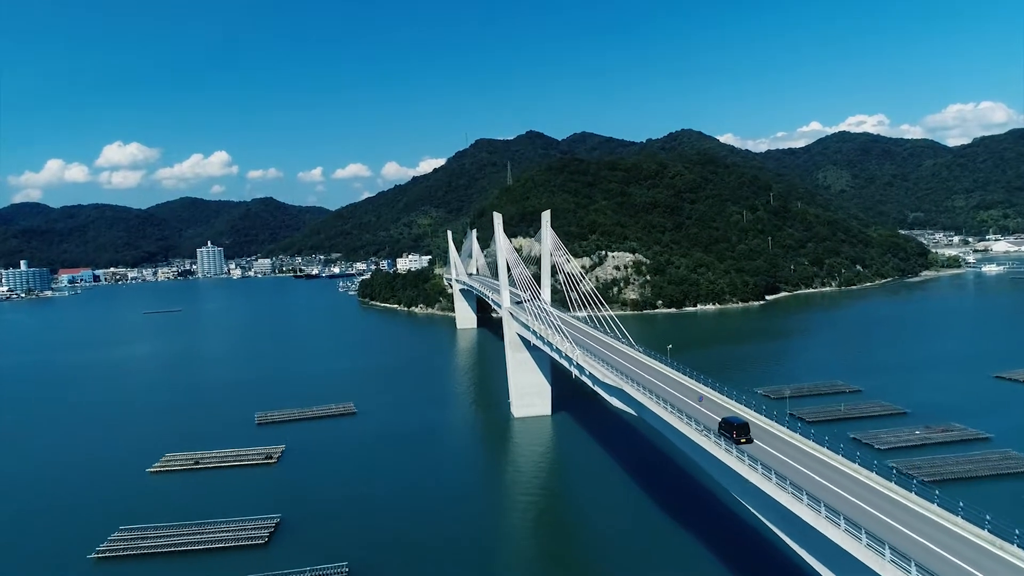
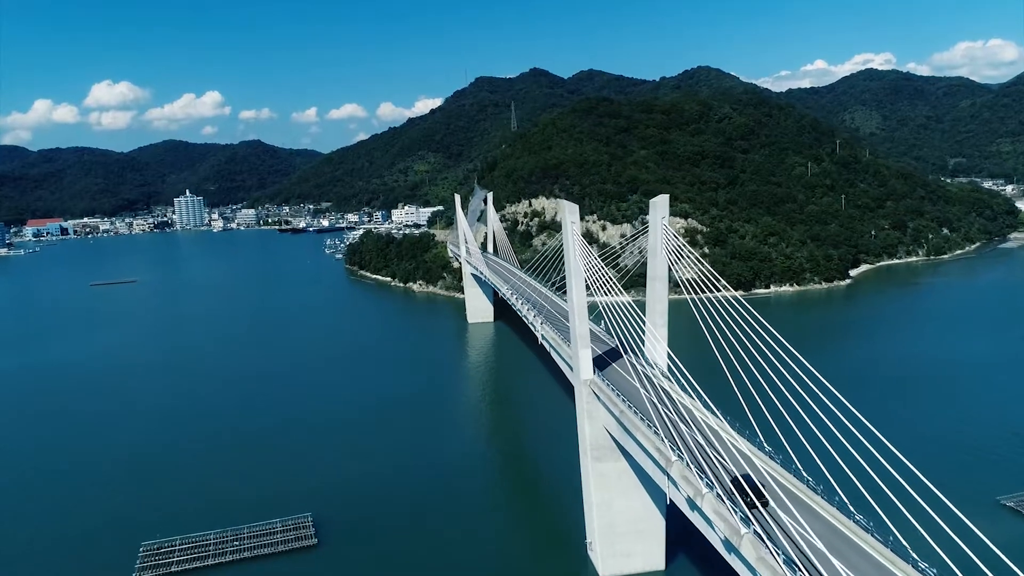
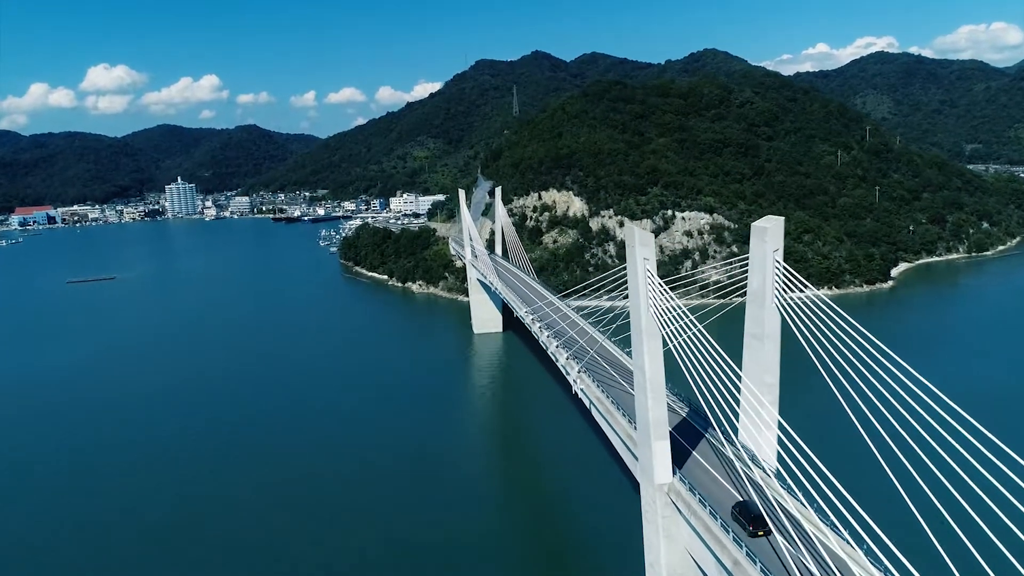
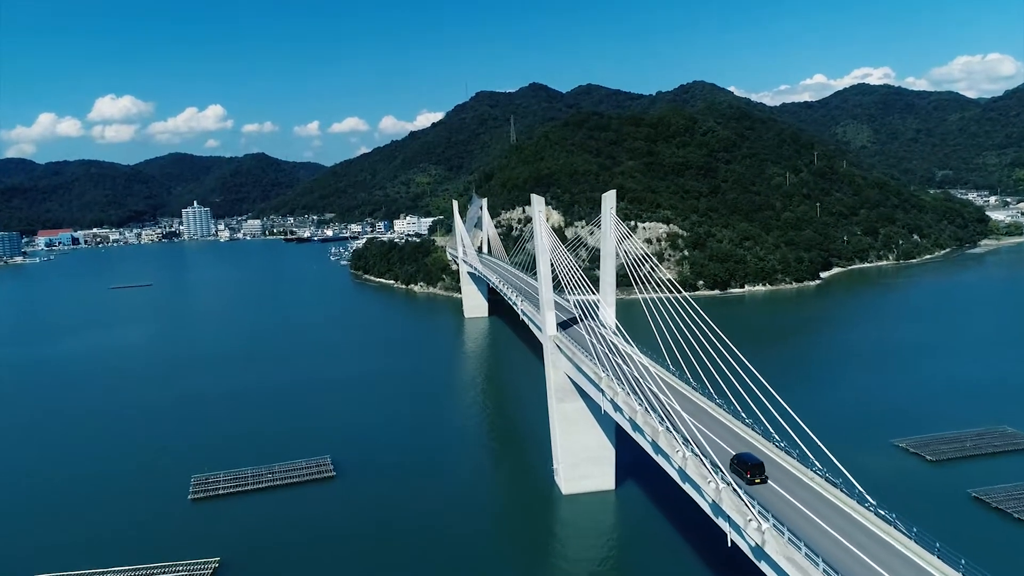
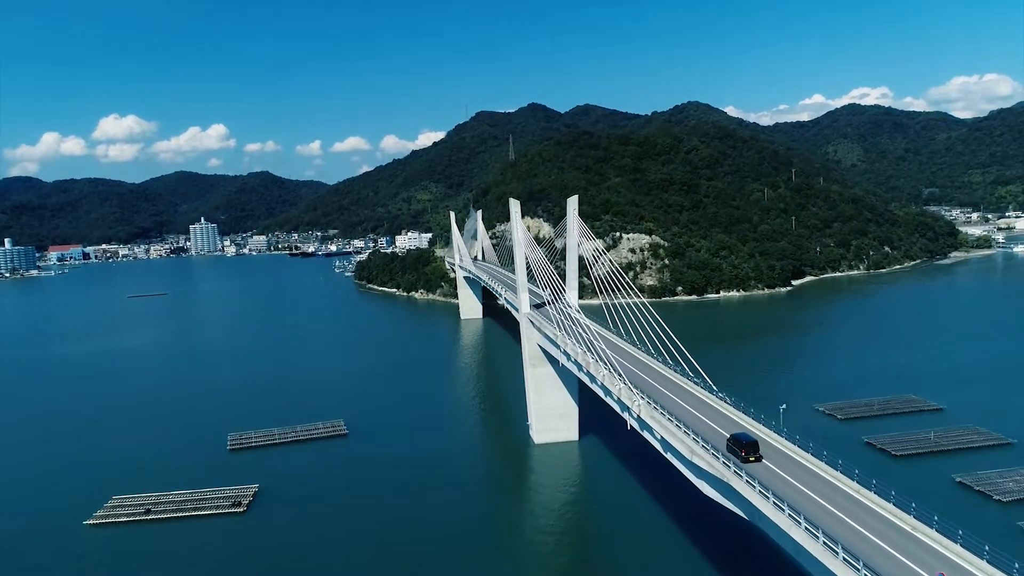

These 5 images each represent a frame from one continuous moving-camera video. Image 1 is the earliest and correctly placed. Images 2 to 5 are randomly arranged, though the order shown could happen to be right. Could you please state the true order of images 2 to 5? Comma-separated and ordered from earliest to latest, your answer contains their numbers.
5, 4, 2, 3
